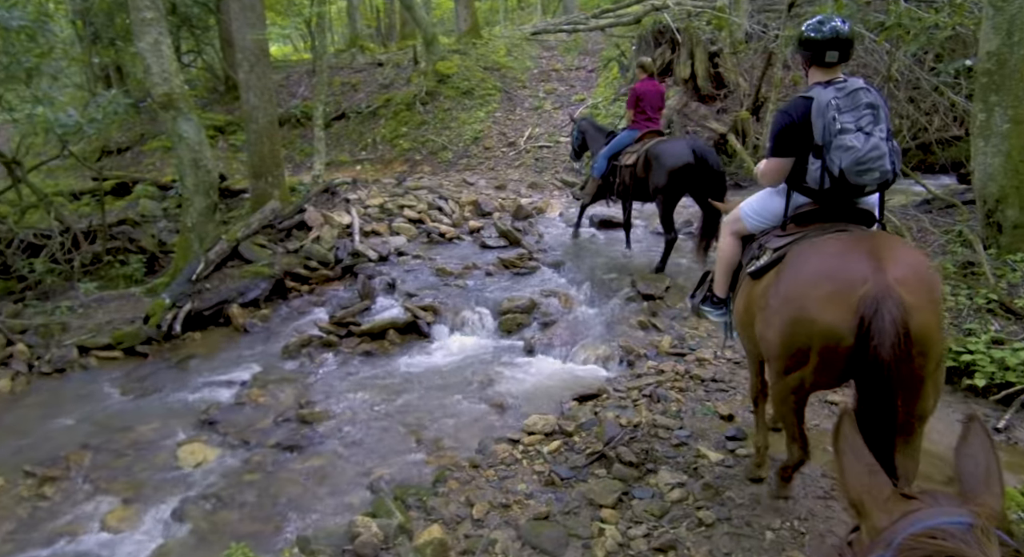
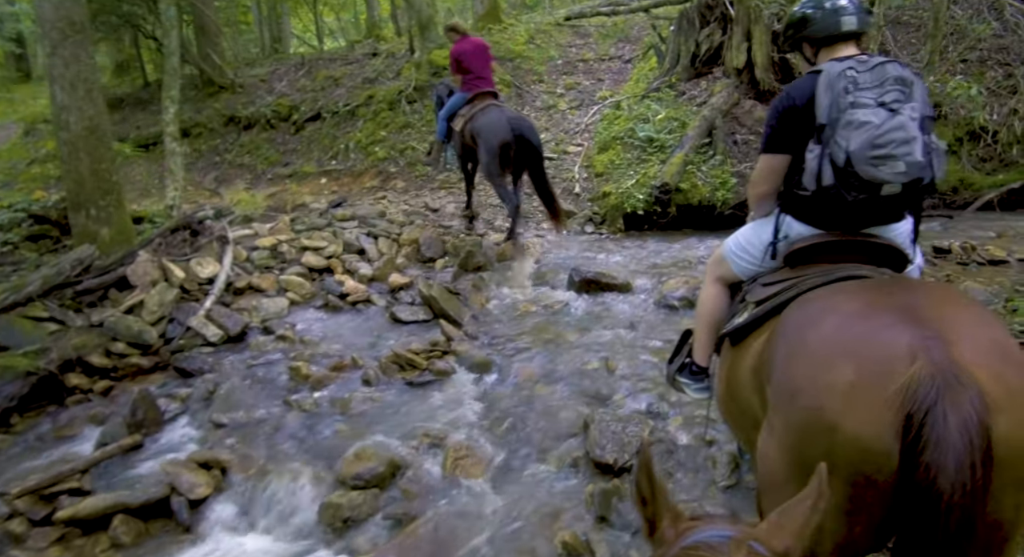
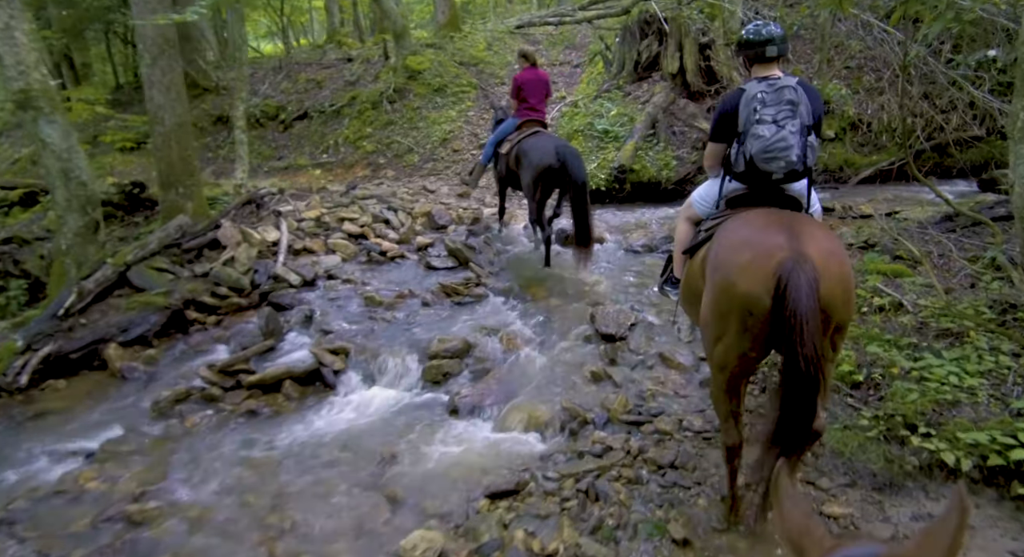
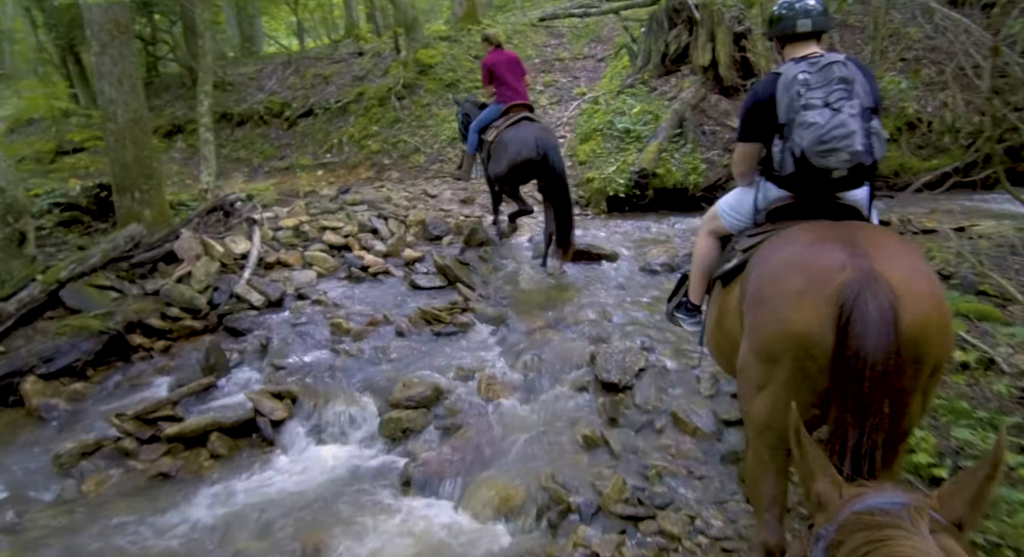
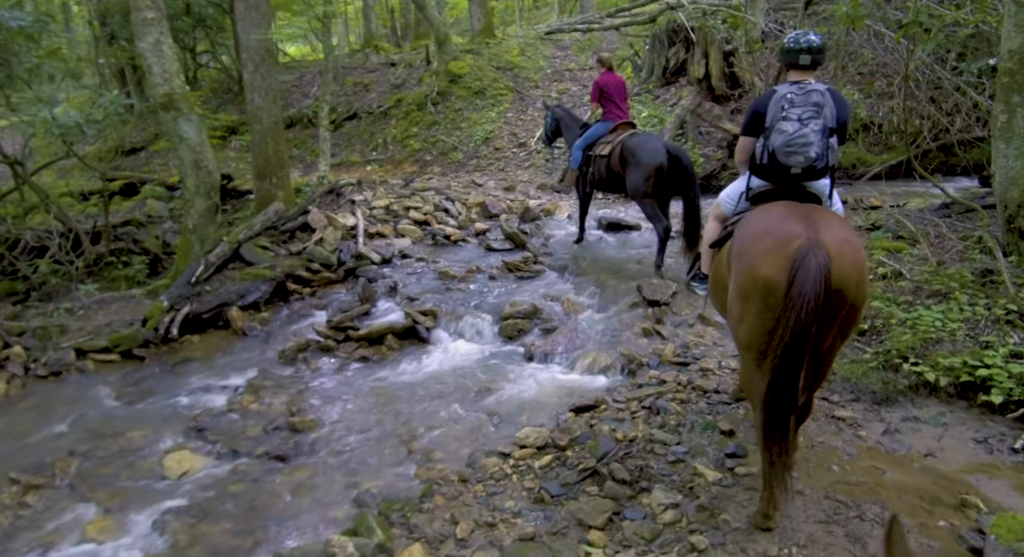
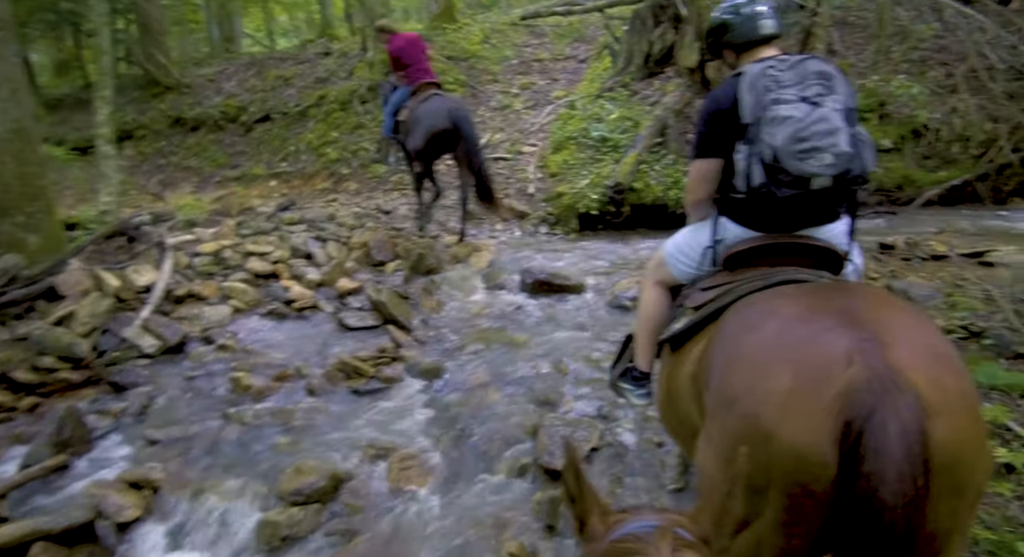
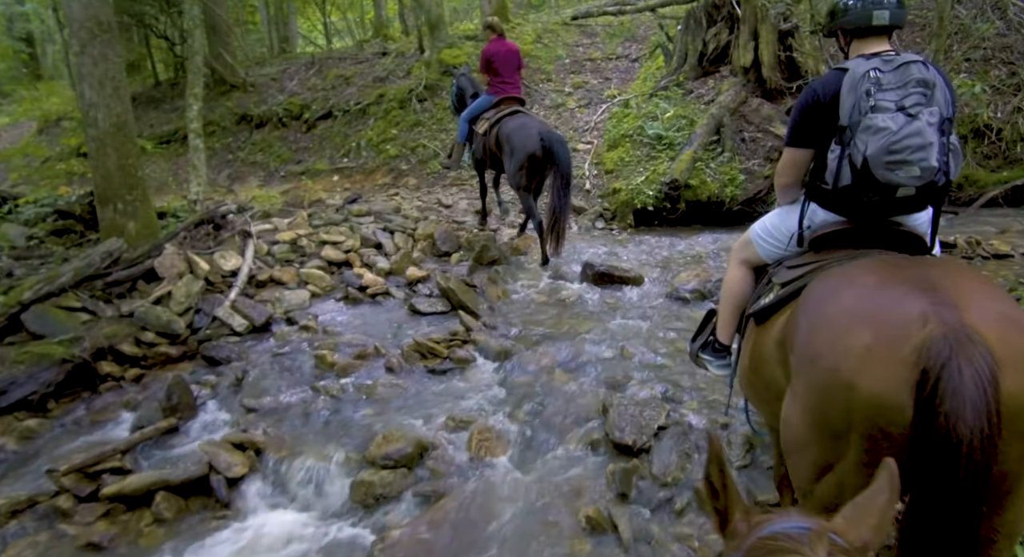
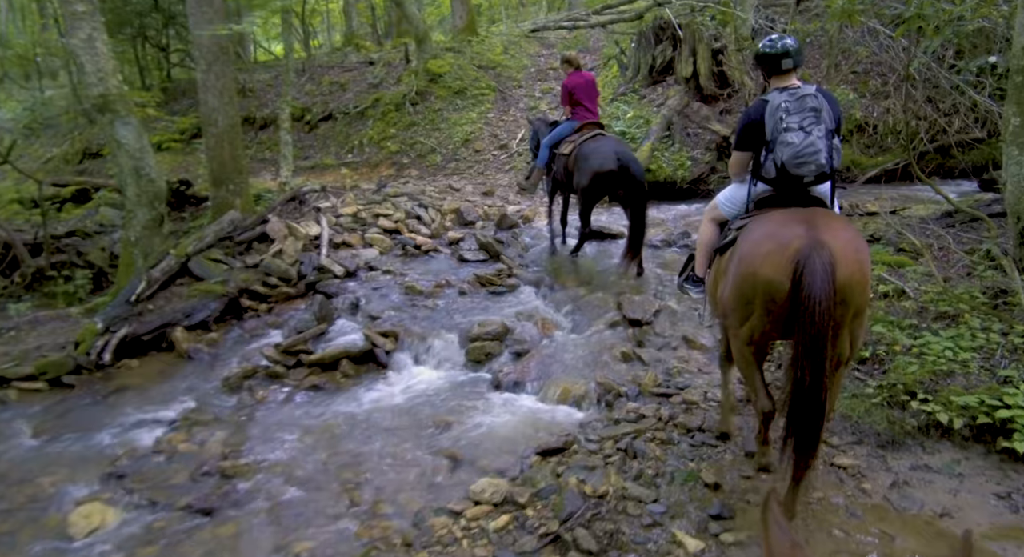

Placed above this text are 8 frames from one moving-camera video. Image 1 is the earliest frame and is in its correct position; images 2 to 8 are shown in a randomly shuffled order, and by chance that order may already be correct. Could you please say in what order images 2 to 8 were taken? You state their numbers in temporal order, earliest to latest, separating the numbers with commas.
5, 8, 3, 4, 7, 2, 6
